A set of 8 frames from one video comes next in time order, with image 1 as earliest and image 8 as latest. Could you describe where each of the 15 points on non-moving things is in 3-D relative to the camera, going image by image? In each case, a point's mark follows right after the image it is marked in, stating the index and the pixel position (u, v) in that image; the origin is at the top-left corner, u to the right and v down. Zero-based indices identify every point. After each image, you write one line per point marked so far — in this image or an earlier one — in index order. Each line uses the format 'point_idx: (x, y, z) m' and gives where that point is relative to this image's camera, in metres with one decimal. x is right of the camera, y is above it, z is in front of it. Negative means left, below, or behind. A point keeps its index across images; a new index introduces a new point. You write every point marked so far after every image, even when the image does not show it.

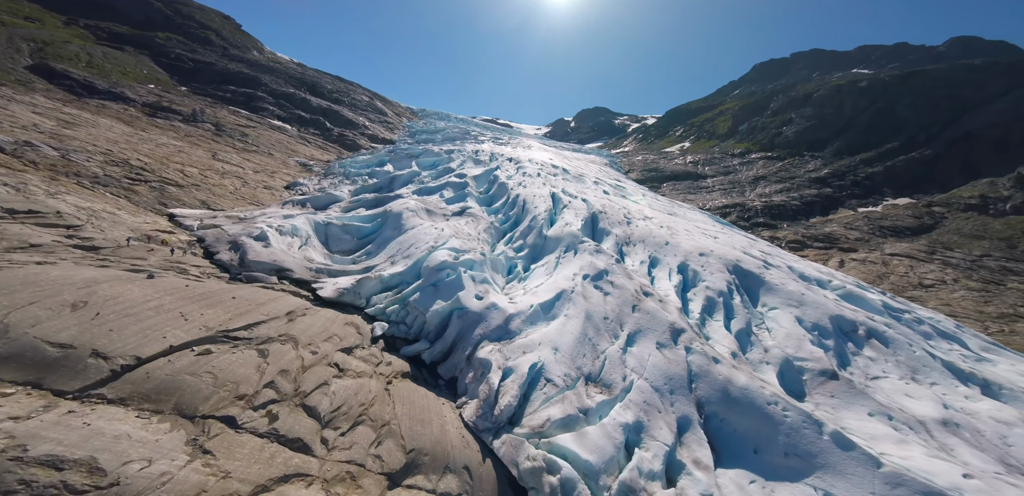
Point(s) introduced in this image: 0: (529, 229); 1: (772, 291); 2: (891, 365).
0: (+1.1, +1.1, +17.9) m
1: (+10.6, -1.7, +13.6) m
2: (+12.2, -3.8, +10.6) m
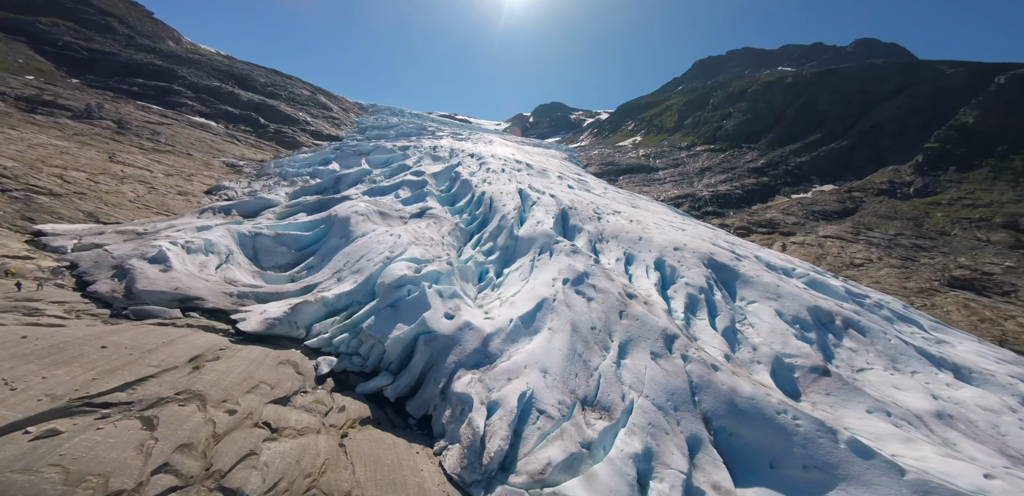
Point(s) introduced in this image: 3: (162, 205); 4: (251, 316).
0: (-0.6, +0.9, +16.4) m
1: (+9.4, -1.4, +13.3) m
2: (+11.5, -3.4, +10.6) m
3: (-20.4, +2.5, +19.5) m
4: (-8.0, -2.0, +10.1) m
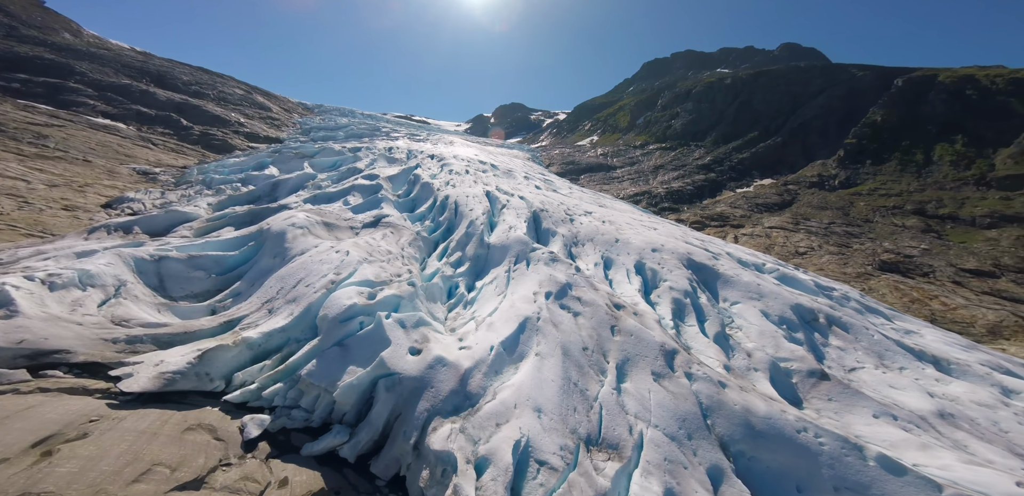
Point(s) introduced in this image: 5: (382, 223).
0: (-2.0, +0.5, +14.8) m
1: (+8.4, -1.3, +12.9) m
2: (+10.9, -3.3, +10.4) m
3: (-22.1, +1.1, +15.5) m
4: (-8.4, -2.8, +7.7) m
5: (-6.1, +1.1, +15.6) m
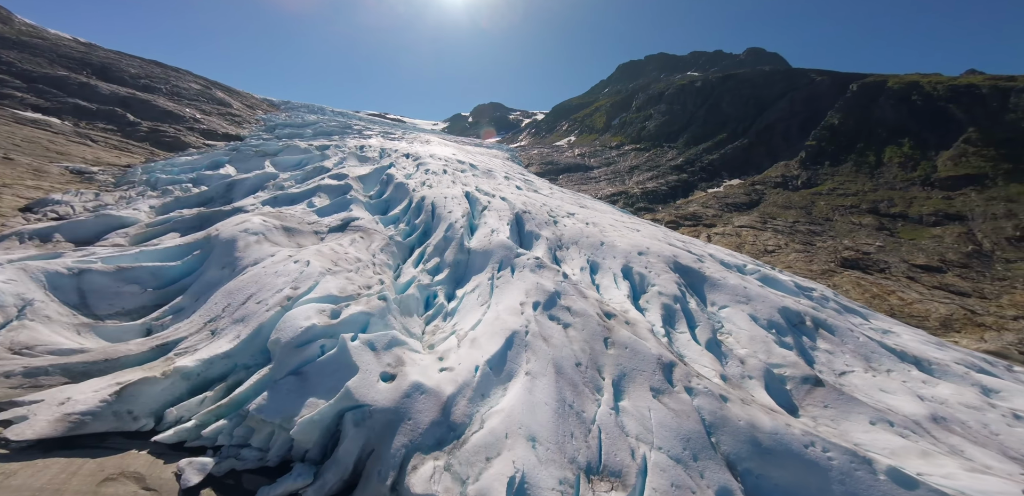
0: (-2.8, +0.3, +13.8) m
1: (+7.8, -1.4, +12.6) m
2: (+10.4, -3.3, +10.4) m
3: (-22.8, +0.7, +13.1) m
4: (-8.7, -3.1, +6.2) m
5: (-6.9, +0.9, +14.3) m
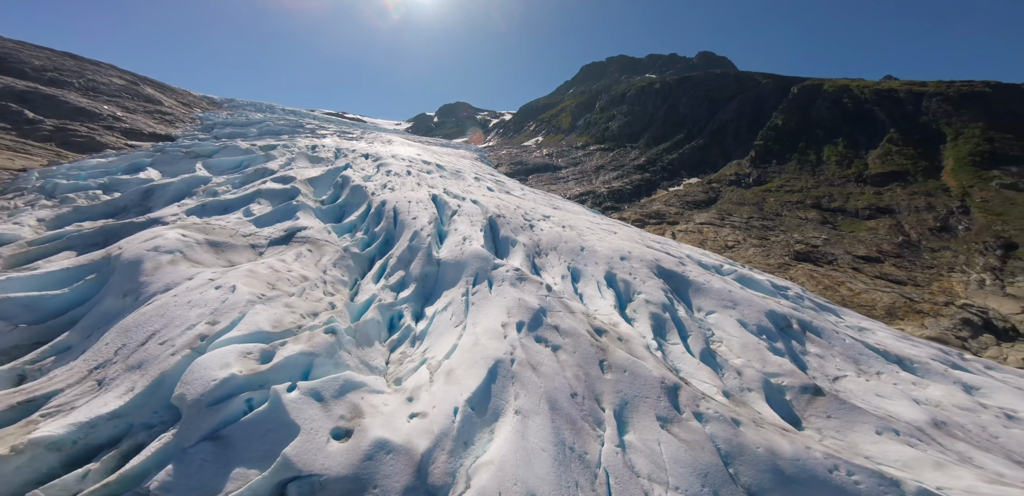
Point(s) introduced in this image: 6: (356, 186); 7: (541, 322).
0: (-3.8, -0.1, +12.2) m
1: (+6.9, -1.5, +12.1) m
2: (+9.8, -3.3, +10.1) m
3: (-23.6, -0.4, +9.6) m
4: (-8.7, -3.6, +4.1) m
5: (-7.9, +0.3, +12.3) m
6: (-8.5, +3.4, +18.3) m
7: (+0.7, -1.9, +8.6) m
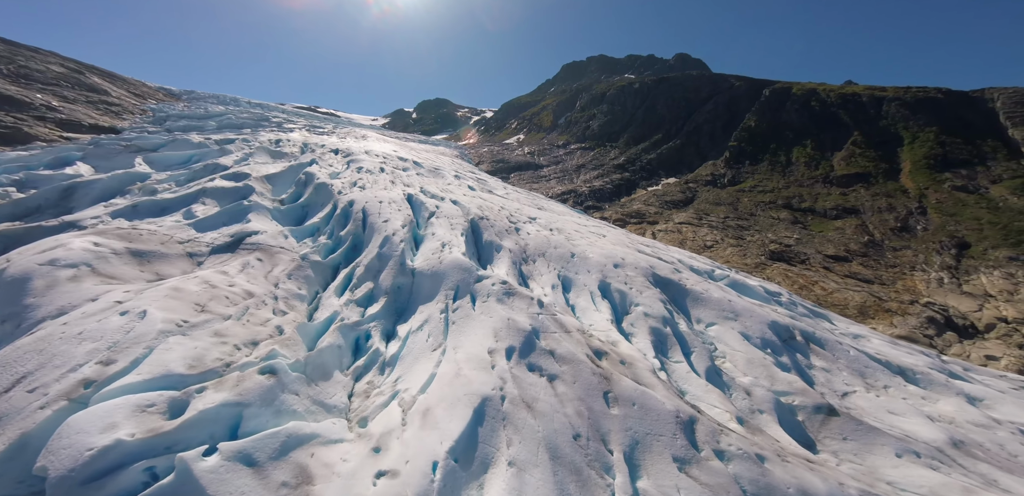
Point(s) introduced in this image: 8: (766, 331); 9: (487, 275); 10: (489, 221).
0: (-4.3, -0.4, +10.8) m
1: (+6.4, -1.7, +11.3) m
2: (+9.5, -3.5, +9.5) m
3: (-23.9, -0.7, +6.8) m
4: (-8.7, -4.0, +2.4) m
5: (-8.4, +0.1, +10.6) m
6: (-9.4, +3.2, +16.4) m
7: (+0.5, -2.1, +7.4) m
8: (+7.8, -2.5, +10.3) m
9: (-0.8, -0.7, +9.6) m
10: (-1.0, +1.1, +13.8) m
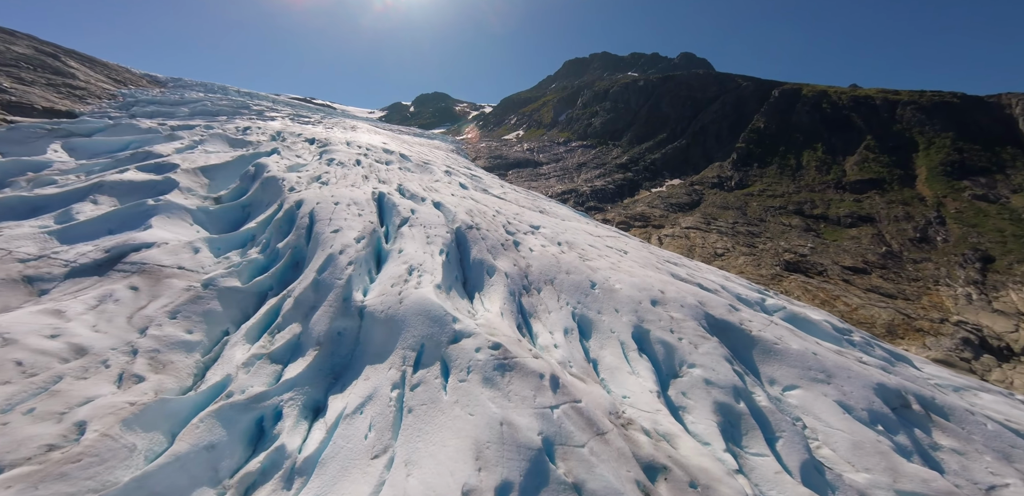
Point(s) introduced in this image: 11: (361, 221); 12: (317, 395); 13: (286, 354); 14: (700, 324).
0: (-4.3, -0.9, +7.5) m
1: (+6.3, -2.5, +8.2) m
2: (+9.3, -4.3, +6.5) m
3: (-24.0, -0.9, +3.4) m
4: (-8.7, -4.5, -0.9) m
5: (-8.5, -0.4, +7.3) m
6: (-9.5, +2.8, +13.1) m
7: (+0.4, -2.8, +4.3) m
8: (+7.7, -3.3, +7.3) m
9: (-0.8, -1.3, +6.5) m
10: (-1.1, +0.5, +10.6) m
11: (-4.5, +0.8, +9.9) m
12: (-3.4, -2.6, +5.8) m
13: (-4.3, -2.1, +6.3) m
14: (+4.7, -1.8, +8.5) m
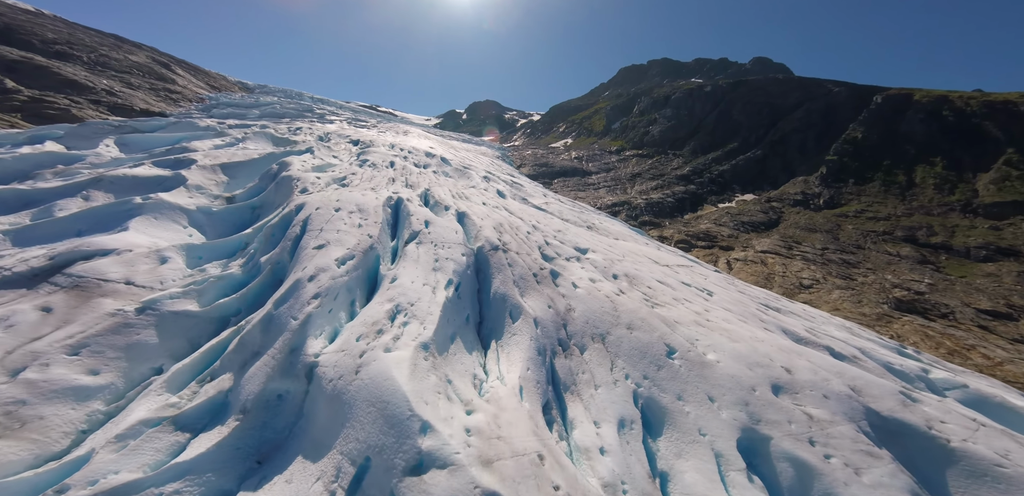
0: (-3.9, -1.3, +5.6) m
1: (+6.7, -3.5, +4.7) m
2: (+9.3, -5.5, +2.5) m
3: (-23.8, 0.0, +4.1) m
4: (-9.6, -4.3, -2.2) m
5: (-8.0, -0.5, +5.9) m
6: (-8.0, +2.5, +11.9) m
7: (+0.2, -3.3, +1.6) m
8: (+7.8, -4.3, +3.6) m
9: (-0.6, -1.9, +4.0) m
10: (-0.1, -0.1, +8.1) m
11: (-3.6, +0.4, +8.0) m
12: (-3.3, -3.0, +3.6) m
13: (-4.1, -2.4, +4.3) m
14: (+5.2, -2.7, +5.2) m
